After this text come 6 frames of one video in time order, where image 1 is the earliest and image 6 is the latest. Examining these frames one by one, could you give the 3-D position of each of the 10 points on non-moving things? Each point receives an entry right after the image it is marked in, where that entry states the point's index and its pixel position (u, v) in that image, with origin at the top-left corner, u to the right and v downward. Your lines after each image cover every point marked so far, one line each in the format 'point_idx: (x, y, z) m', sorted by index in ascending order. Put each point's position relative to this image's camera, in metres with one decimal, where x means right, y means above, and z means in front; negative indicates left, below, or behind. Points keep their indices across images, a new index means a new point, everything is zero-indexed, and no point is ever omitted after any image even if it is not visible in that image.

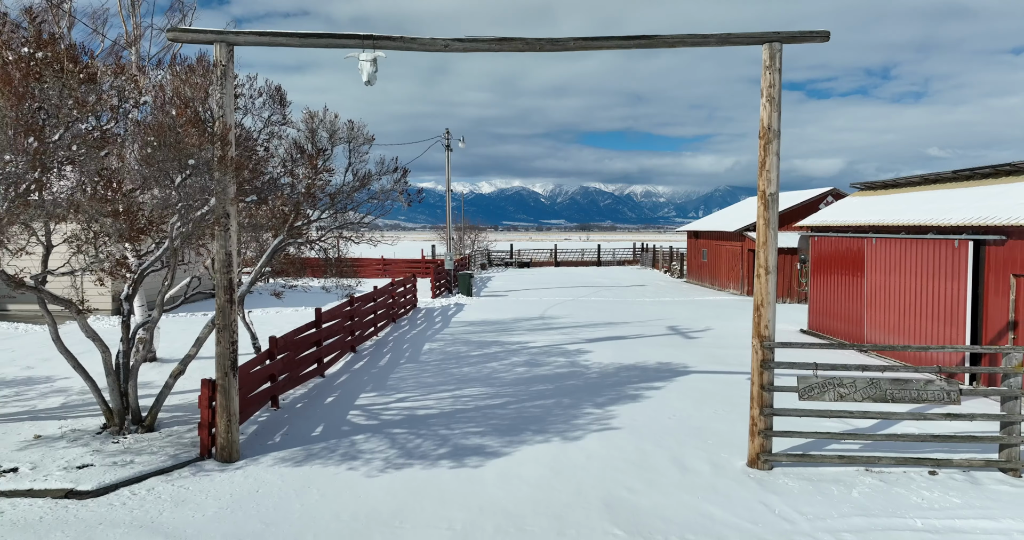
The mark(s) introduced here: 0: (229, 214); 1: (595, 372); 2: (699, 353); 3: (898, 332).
0: (-3.3, +0.7, +6.8) m
1: (+1.6, -2.0, +11.3) m
2: (+4.2, -1.9, +13.4) m
3: (+8.6, -1.4, +13.1) m
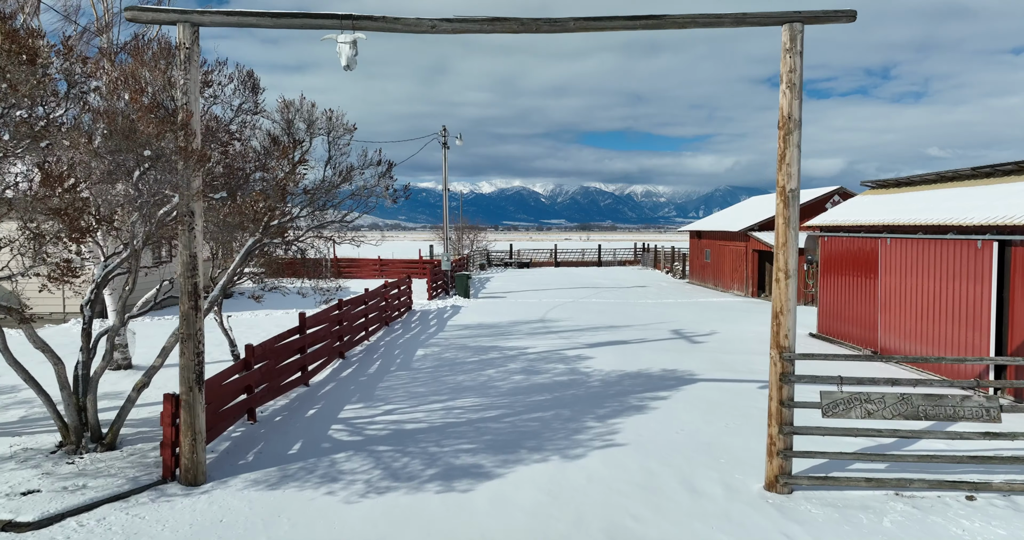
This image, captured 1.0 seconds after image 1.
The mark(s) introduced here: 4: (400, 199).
0: (-3.4, +0.6, +6.2) m
1: (+1.5, -2.0, +10.7) m
2: (+4.2, -1.9, +12.7) m
3: (+8.5, -1.4, +12.5) m
4: (-2.3, +1.4, +11.0) m
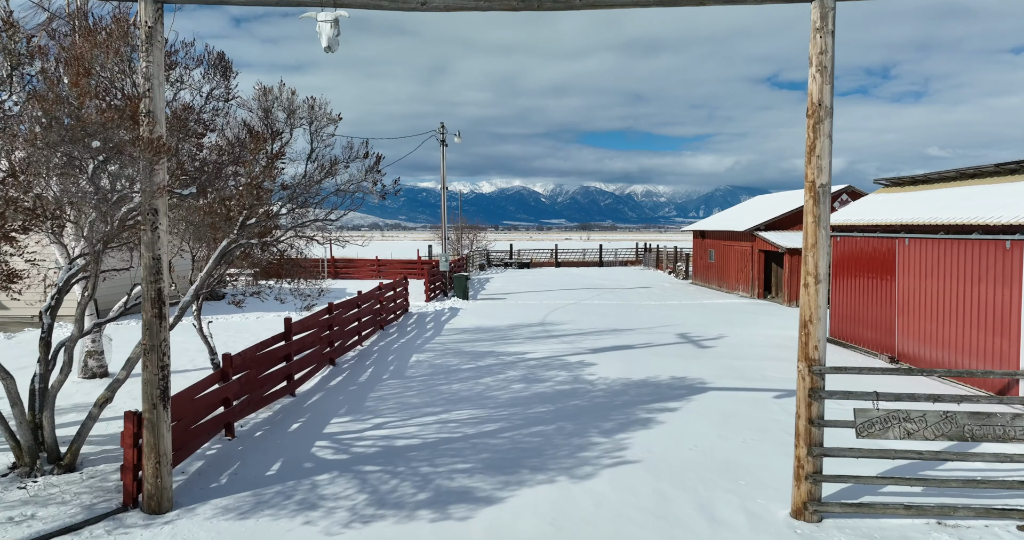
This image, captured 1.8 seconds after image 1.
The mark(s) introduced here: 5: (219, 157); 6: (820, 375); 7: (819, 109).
0: (-3.4, +0.6, +5.6) m
1: (+1.5, -2.0, +10.0) m
2: (+4.2, -2.0, +12.1) m
3: (+8.5, -1.4, +11.8) m
4: (-2.3, +1.3, +10.4) m
5: (-3.7, +1.4, +7.4) m
6: (+2.9, -1.0, +5.6) m
7: (+2.9, +1.5, +5.6) m
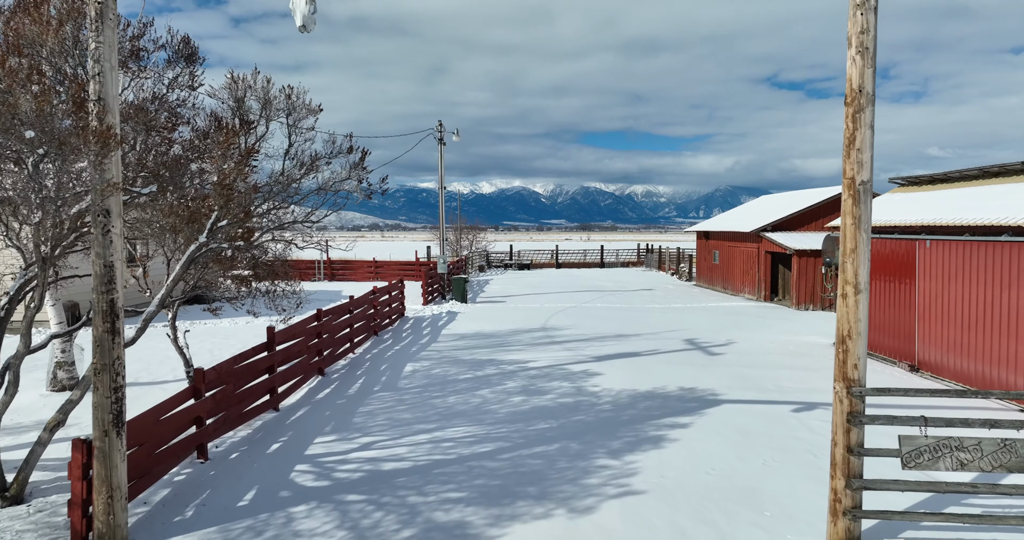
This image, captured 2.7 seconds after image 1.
0: (-3.4, +0.5, +4.9) m
1: (+1.5, -2.1, +9.4) m
2: (+4.2, -2.0, +11.5) m
3: (+8.5, -1.5, +11.2) m
4: (-2.3, +1.2, +9.7) m
5: (-3.7, +1.3, +6.8) m
6: (+2.9, -1.1, +5.0) m
7: (+2.9, +1.5, +4.9) m
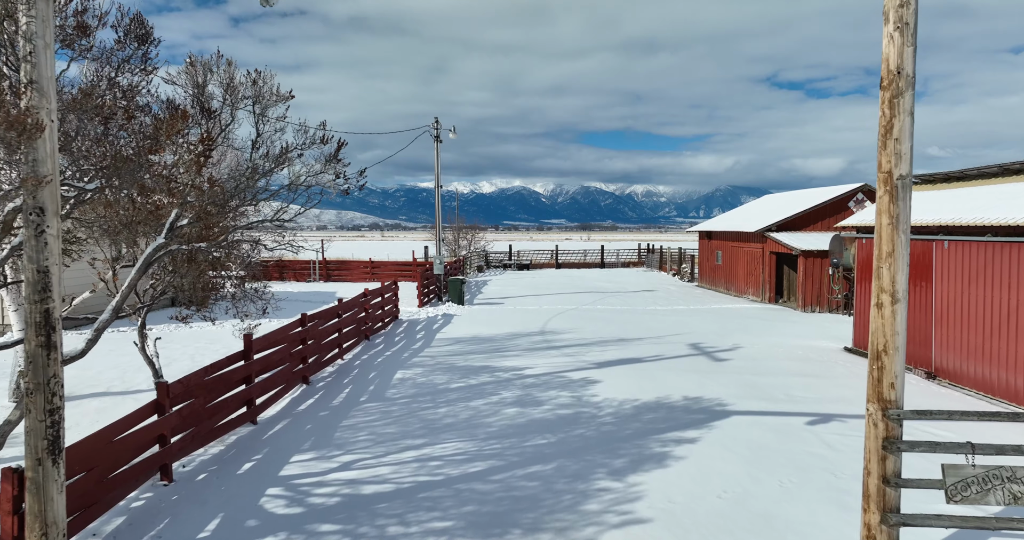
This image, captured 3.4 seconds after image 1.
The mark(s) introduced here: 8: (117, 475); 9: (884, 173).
0: (-3.4, +0.5, +4.3) m
1: (+1.4, -2.2, +8.8) m
2: (+4.1, -2.1, +10.9) m
3: (+8.4, -1.6, +10.6) m
4: (-2.4, +1.2, +9.1) m
5: (-3.8, +1.3, +6.2) m
6: (+2.9, -1.1, +4.4) m
7: (+2.8, +1.4, +4.3) m
8: (-3.8, -1.9, +5.6) m
9: (+2.8, +0.7, +4.4) m
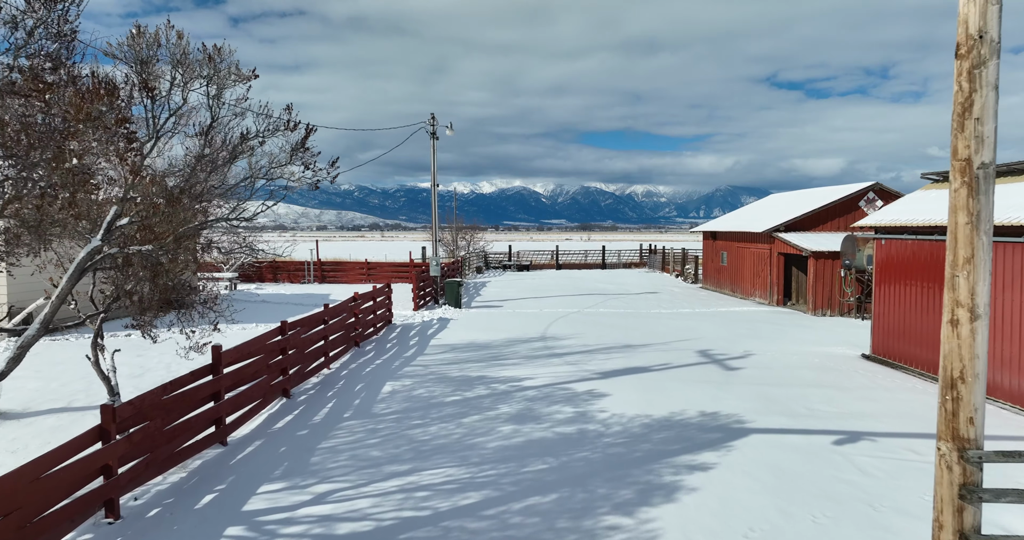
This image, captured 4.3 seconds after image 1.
0: (-3.5, +0.4, +3.5) m
1: (+1.4, -2.2, +8.0) m
2: (+4.1, -2.2, +10.0) m
3: (+8.4, -1.6, +9.8) m
4: (-2.4, +1.1, +8.3) m
5: (-3.9, +1.2, +5.4) m
6: (+2.8, -1.2, +3.6) m
7: (+2.8, +1.3, +3.5) m
8: (-3.8, -2.0, +4.8) m
9: (+2.7, +0.7, +3.6) m
